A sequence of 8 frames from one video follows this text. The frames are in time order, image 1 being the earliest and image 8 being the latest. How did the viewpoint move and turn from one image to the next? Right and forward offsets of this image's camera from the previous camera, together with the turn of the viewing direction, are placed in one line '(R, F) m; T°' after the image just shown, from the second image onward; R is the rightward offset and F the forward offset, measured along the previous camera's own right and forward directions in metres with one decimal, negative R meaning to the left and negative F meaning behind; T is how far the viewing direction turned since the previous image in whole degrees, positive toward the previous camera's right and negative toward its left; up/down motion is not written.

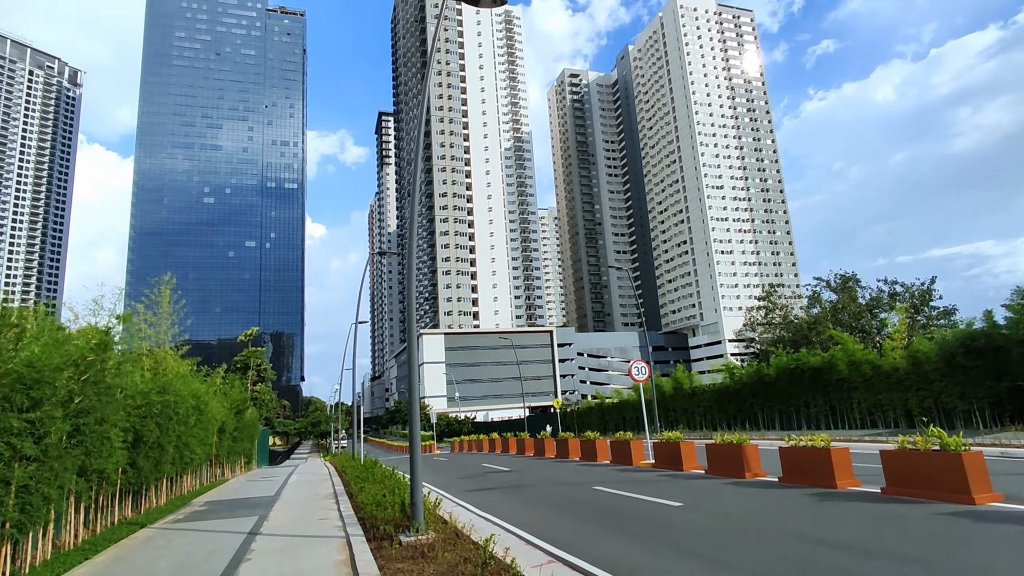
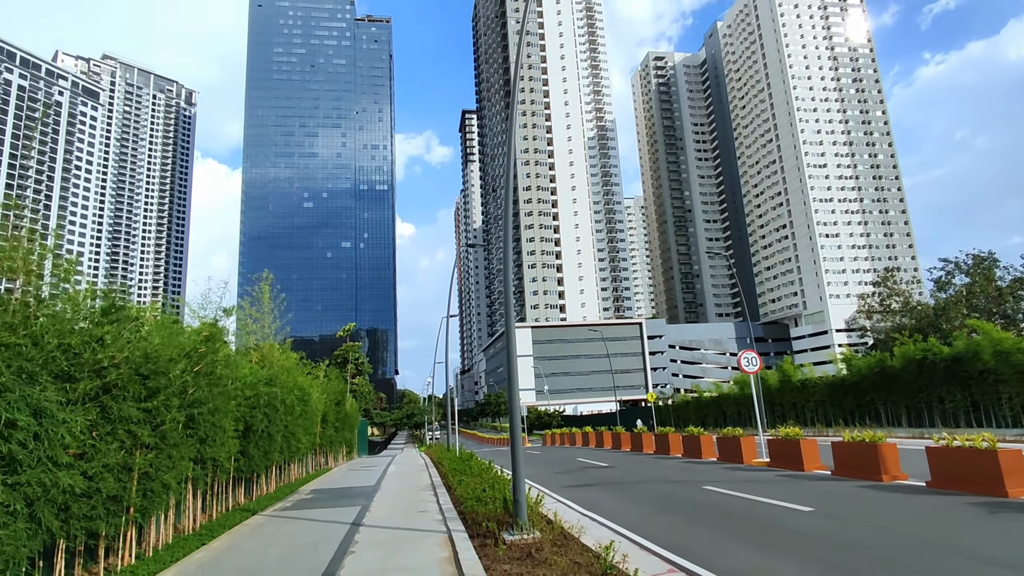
(-0.2, +0.5) m; -9°
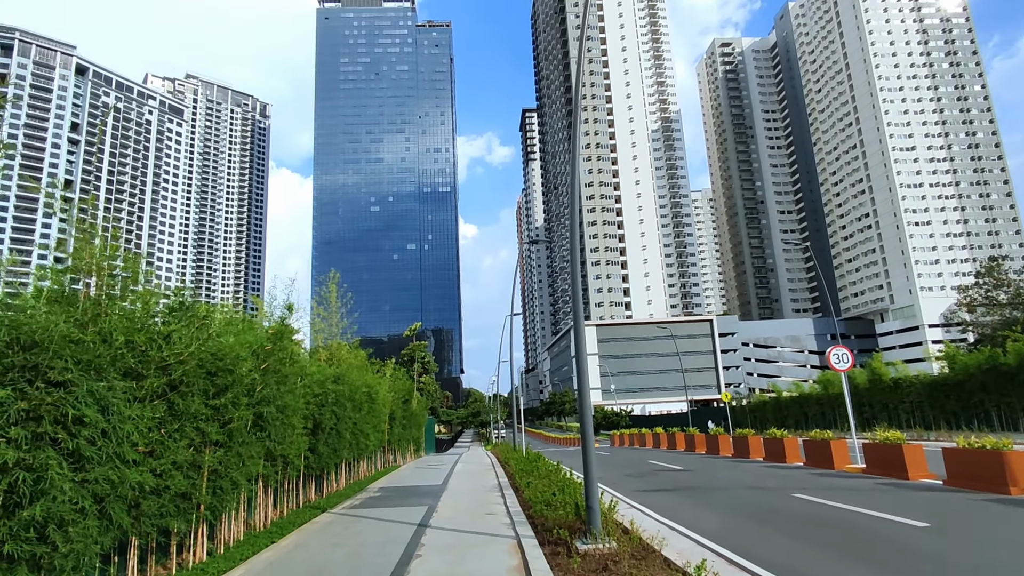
(-0.1, +0.4) m; -6°
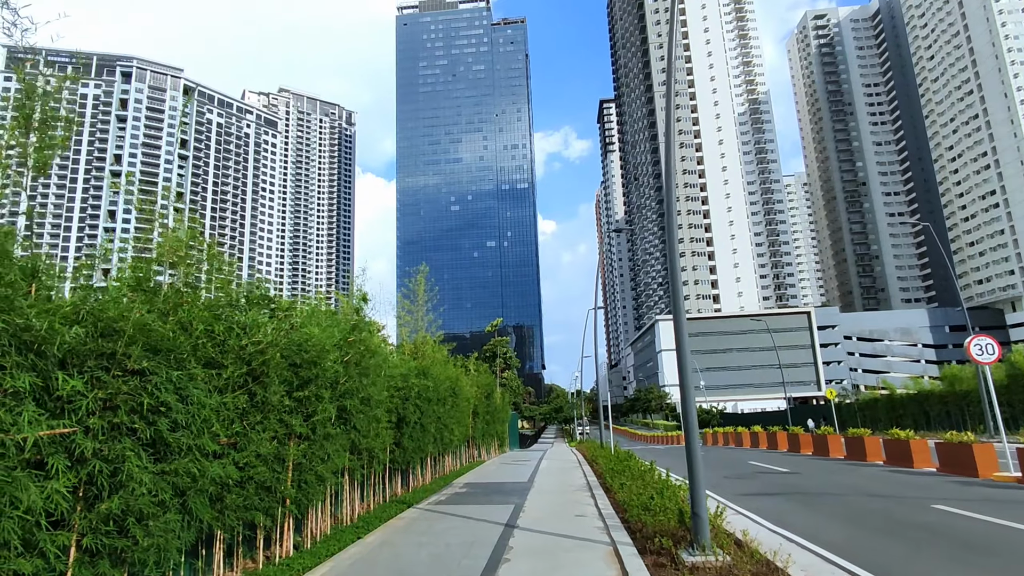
(-0.1, +0.5) m; -8°
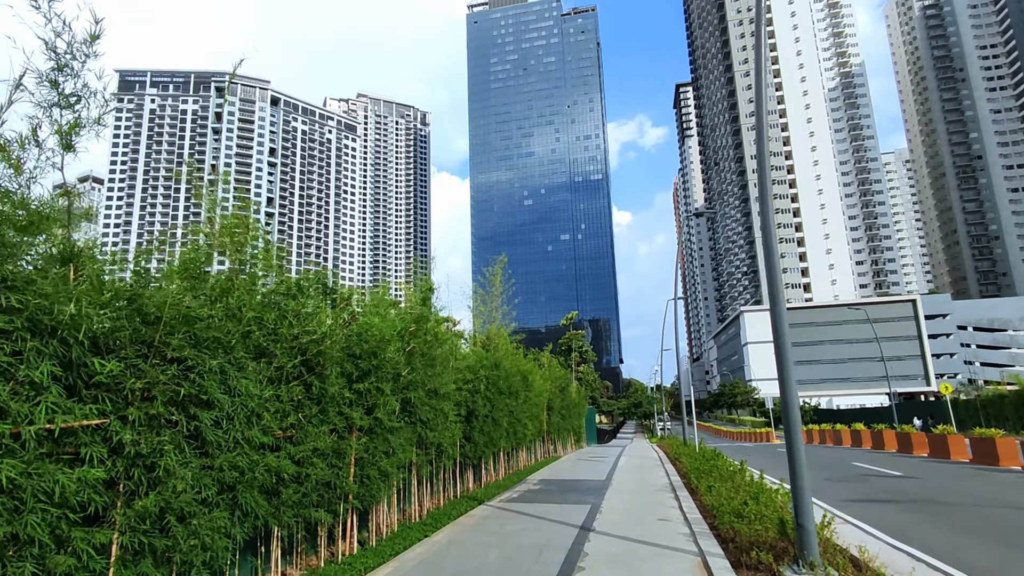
(+0.1, +0.5) m; -8°
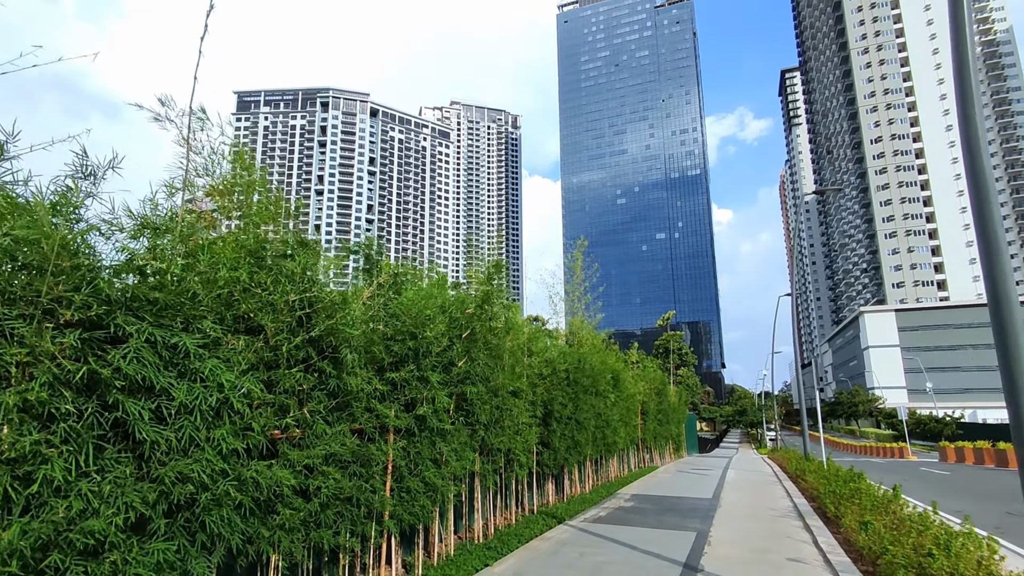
(+0.1, +1.3) m; -9°
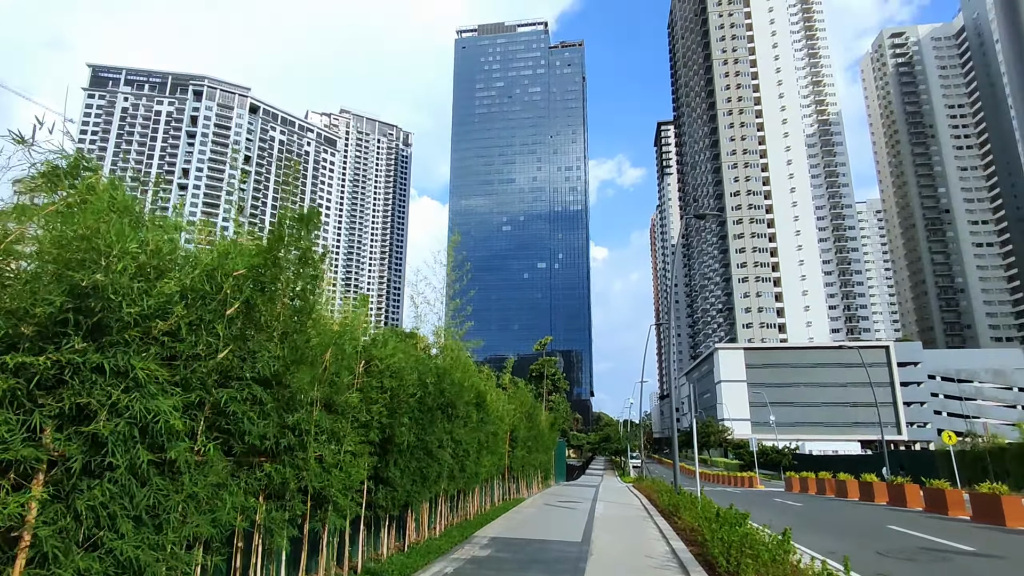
(+0.4, +1.6) m; +12°
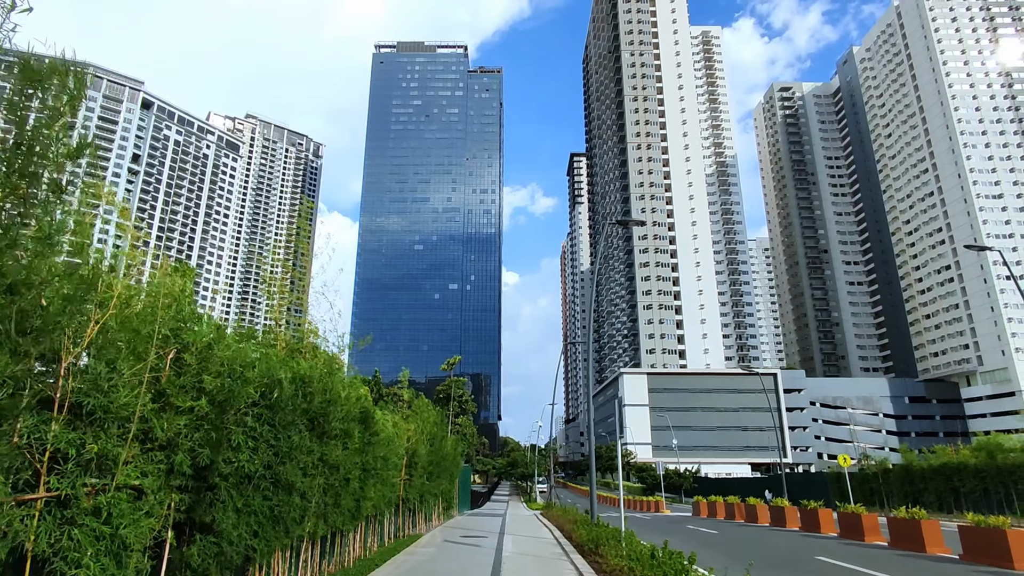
(+0.1, +1.6) m; +9°
